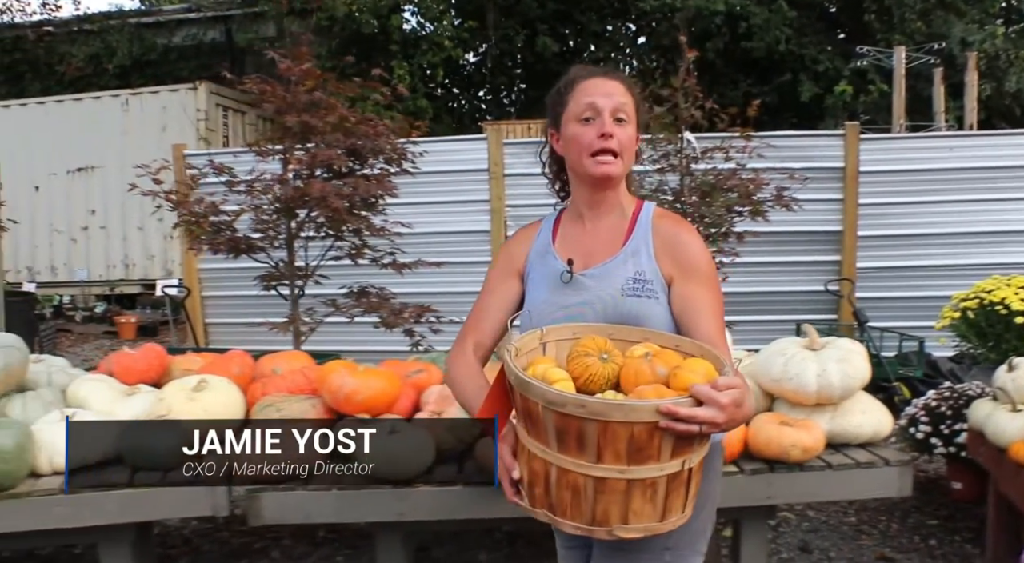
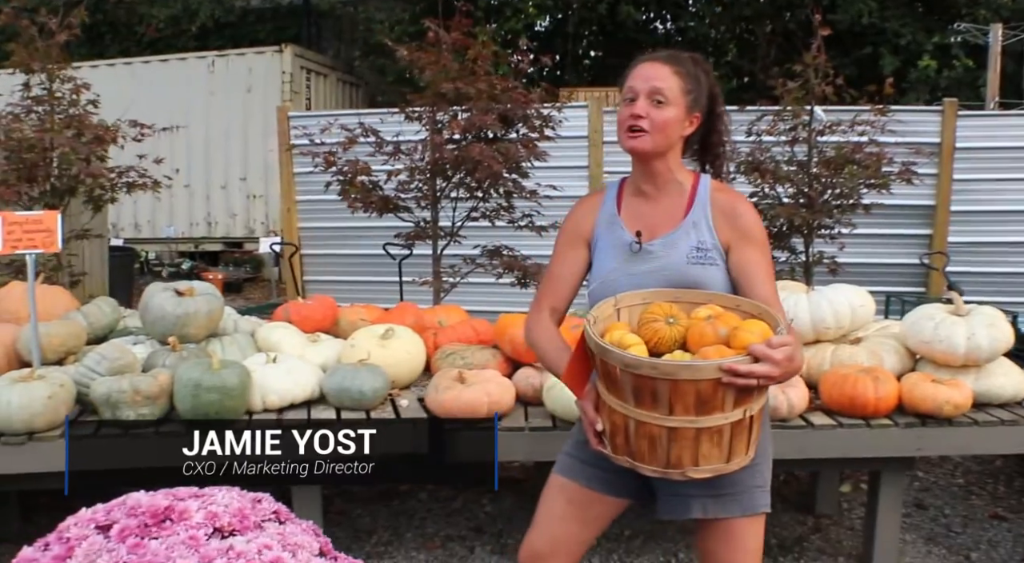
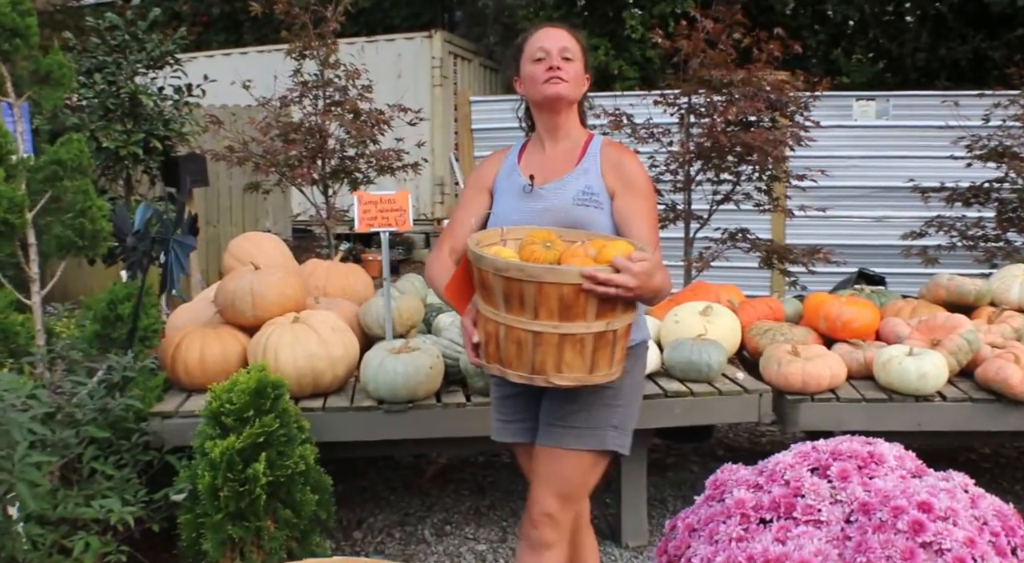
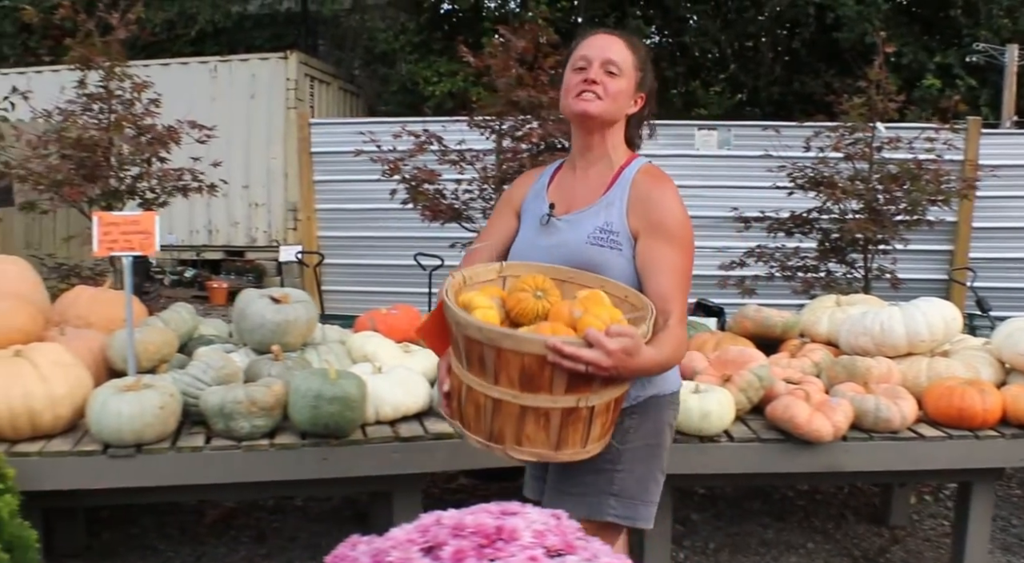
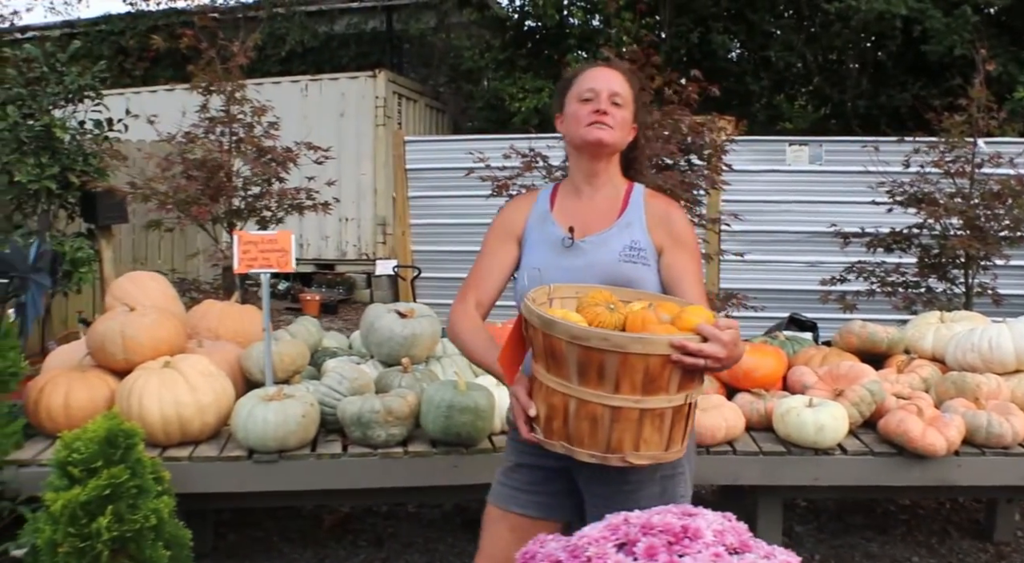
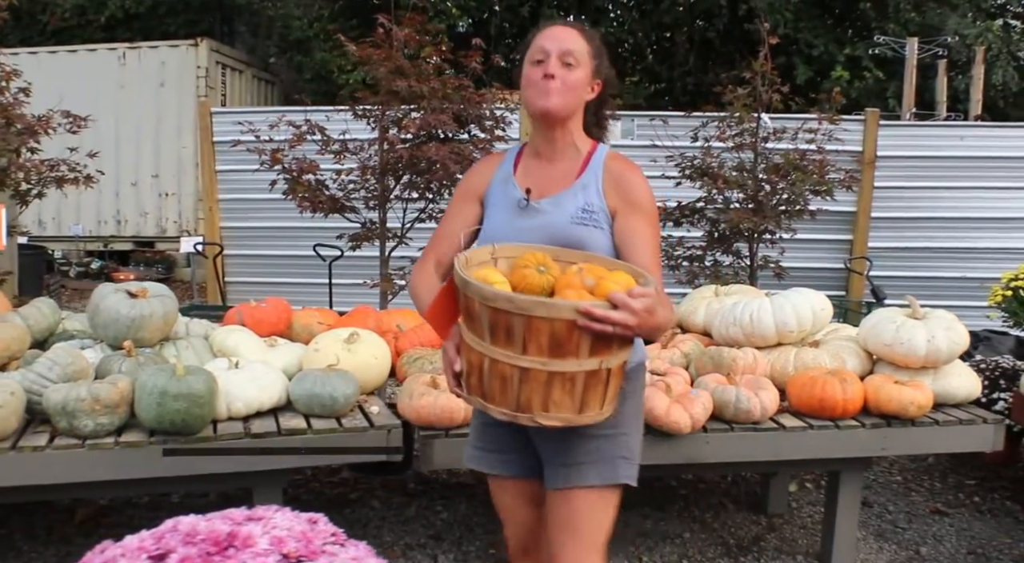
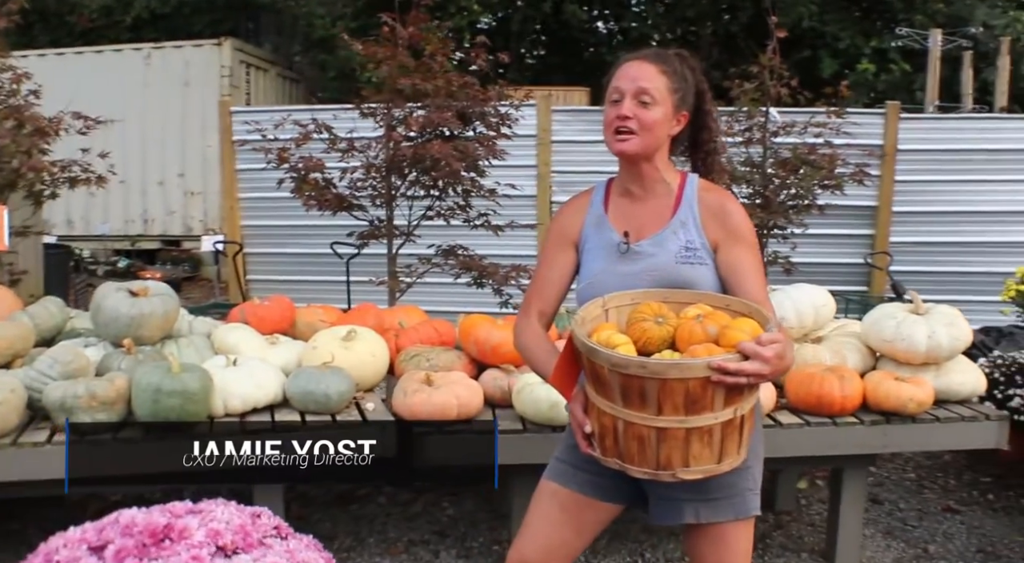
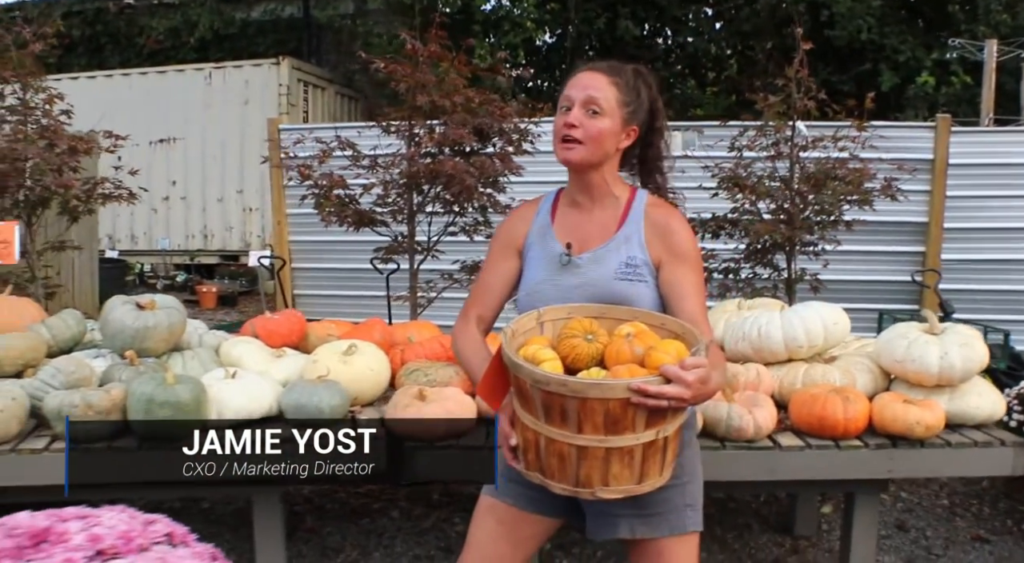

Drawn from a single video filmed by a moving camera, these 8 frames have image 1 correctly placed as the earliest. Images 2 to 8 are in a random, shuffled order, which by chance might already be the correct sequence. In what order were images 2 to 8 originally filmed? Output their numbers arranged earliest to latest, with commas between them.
8, 2, 7, 6, 4, 5, 3
